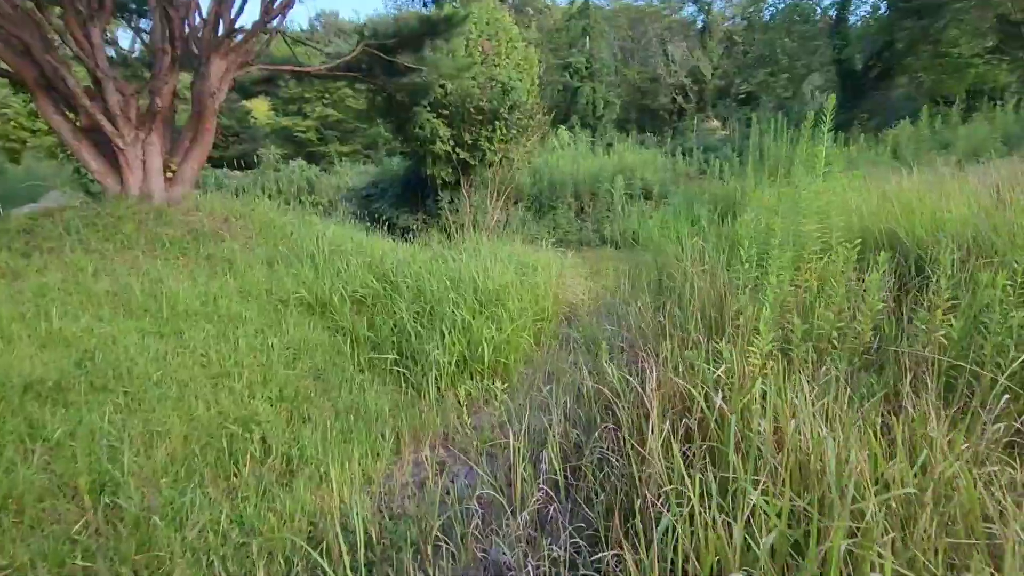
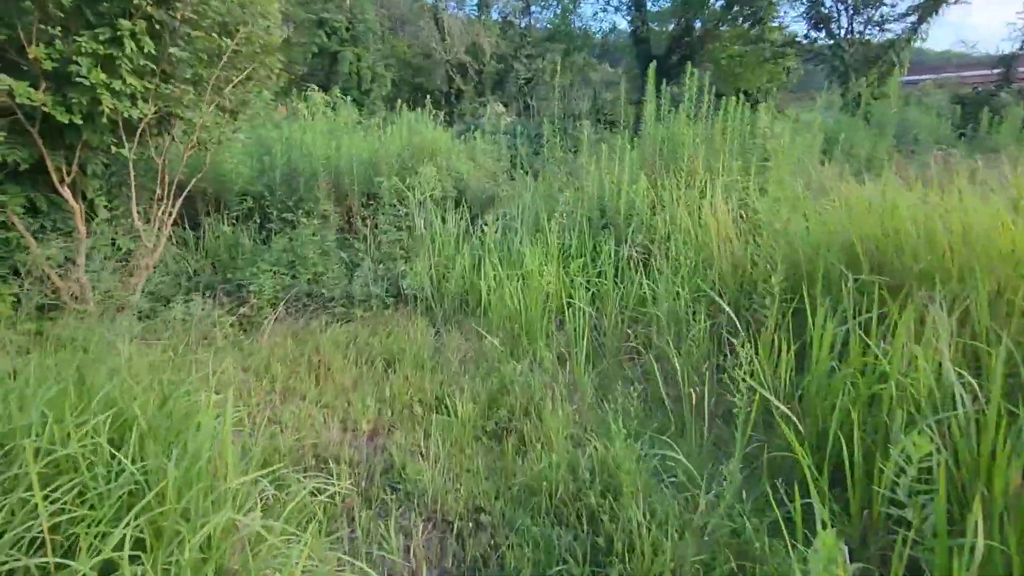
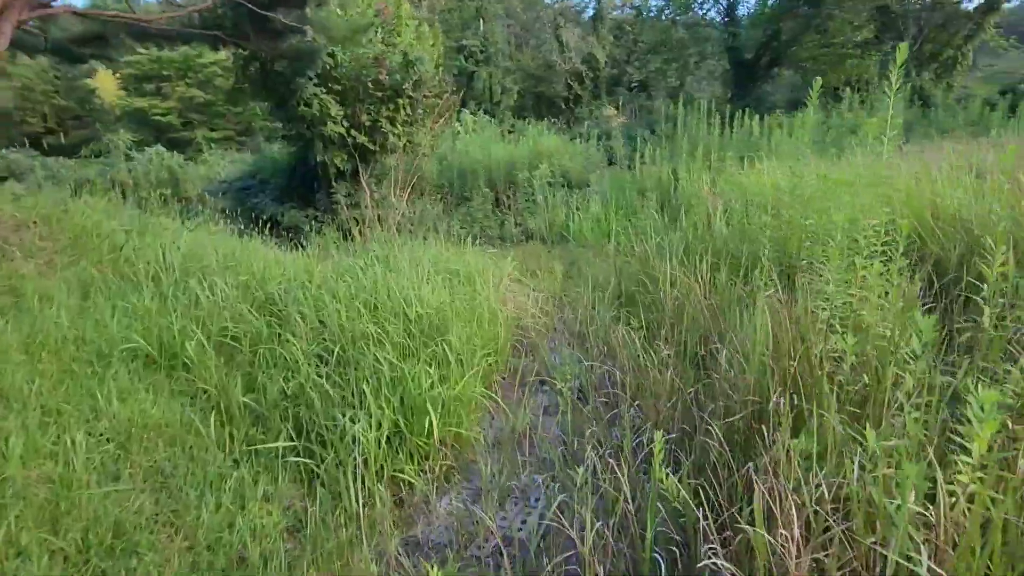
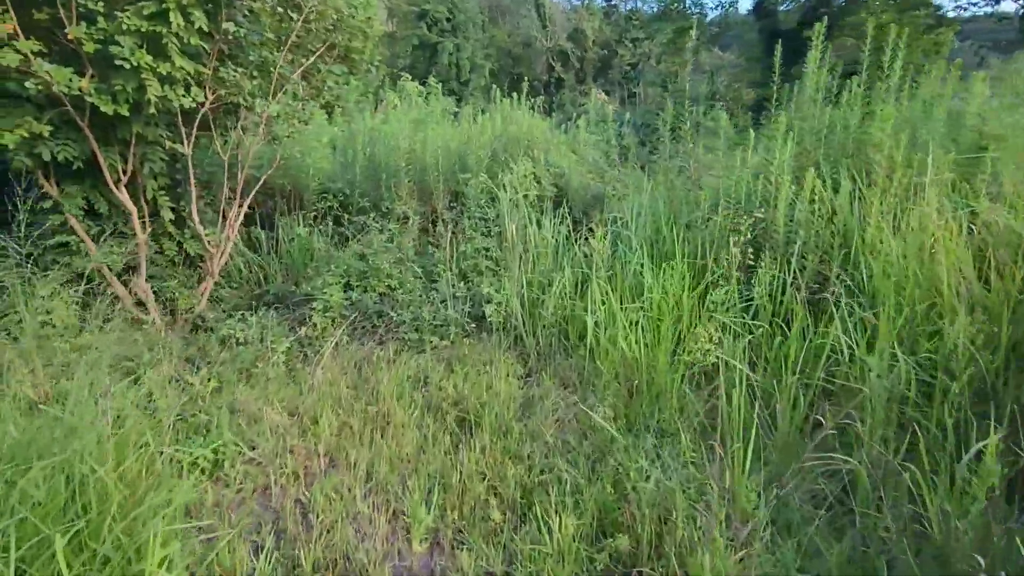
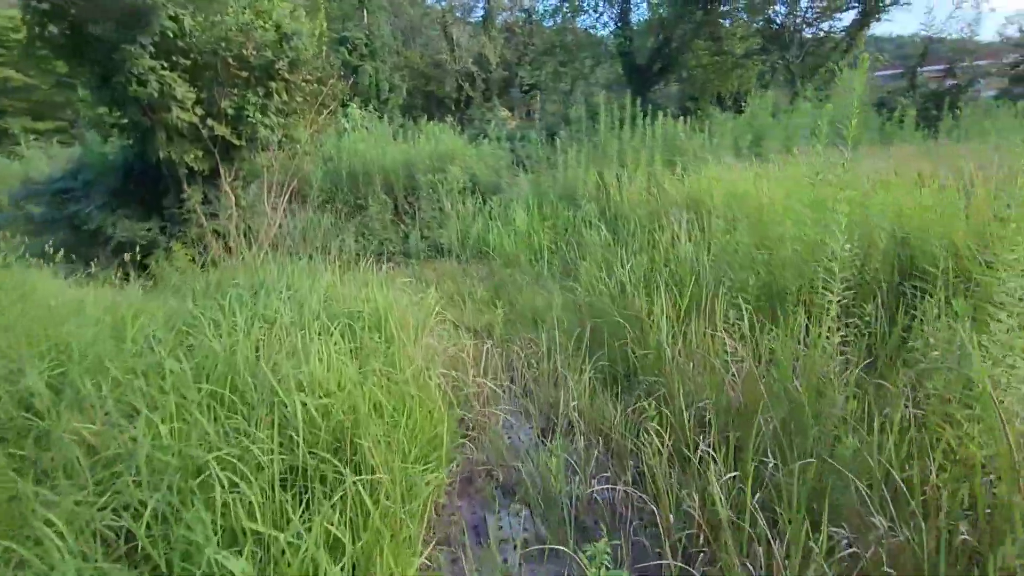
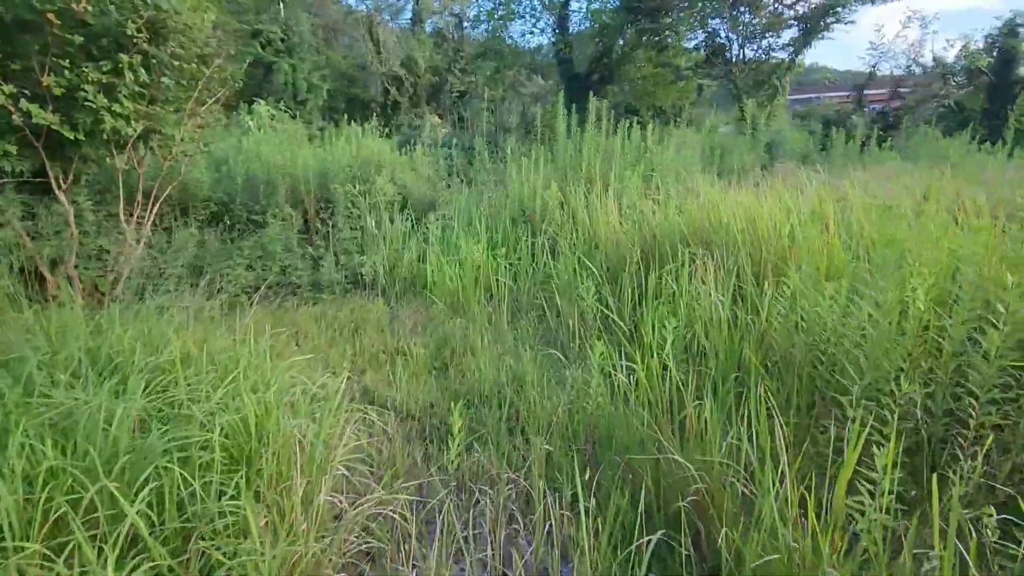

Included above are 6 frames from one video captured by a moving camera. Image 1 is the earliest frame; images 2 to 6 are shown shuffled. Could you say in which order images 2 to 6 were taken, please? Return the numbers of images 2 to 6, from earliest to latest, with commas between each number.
3, 5, 6, 2, 4
